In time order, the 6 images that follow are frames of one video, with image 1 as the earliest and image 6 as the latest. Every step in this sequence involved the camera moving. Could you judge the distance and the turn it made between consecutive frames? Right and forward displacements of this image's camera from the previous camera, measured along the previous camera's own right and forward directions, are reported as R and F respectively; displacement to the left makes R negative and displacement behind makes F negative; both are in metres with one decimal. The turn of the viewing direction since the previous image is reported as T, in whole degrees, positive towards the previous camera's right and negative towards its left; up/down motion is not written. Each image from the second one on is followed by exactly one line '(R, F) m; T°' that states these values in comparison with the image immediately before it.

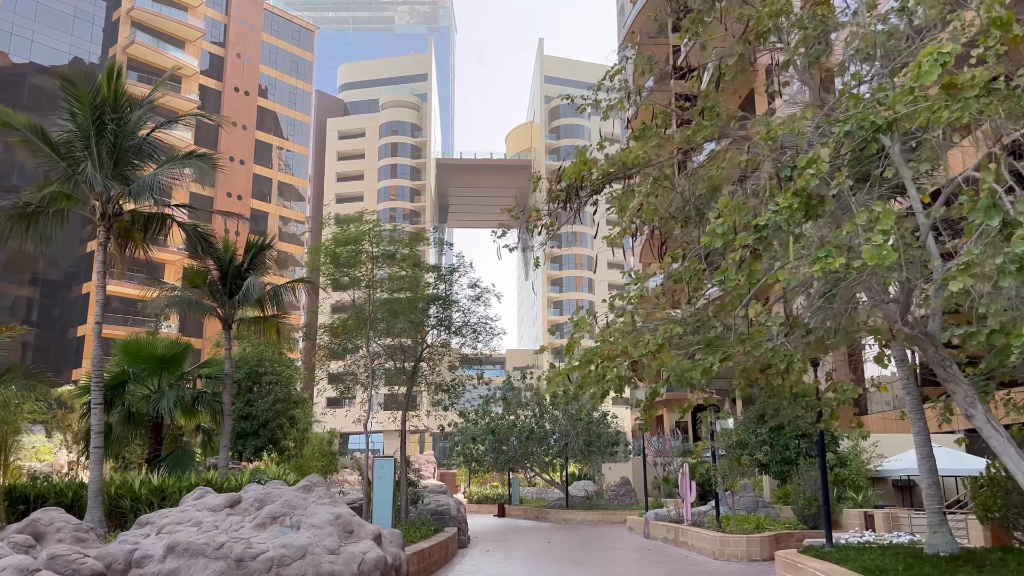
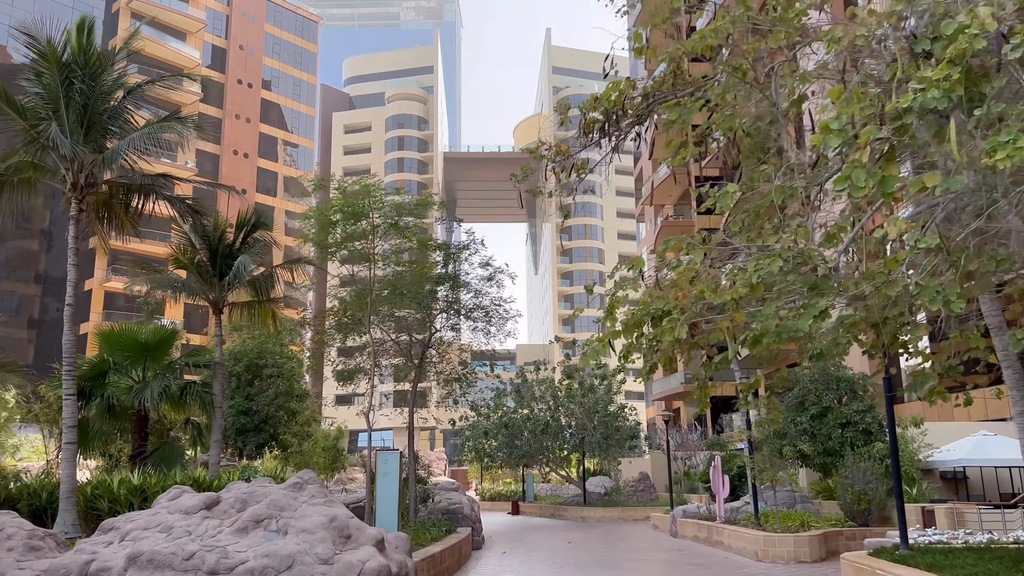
(-0.2, +1.5) m; -1°
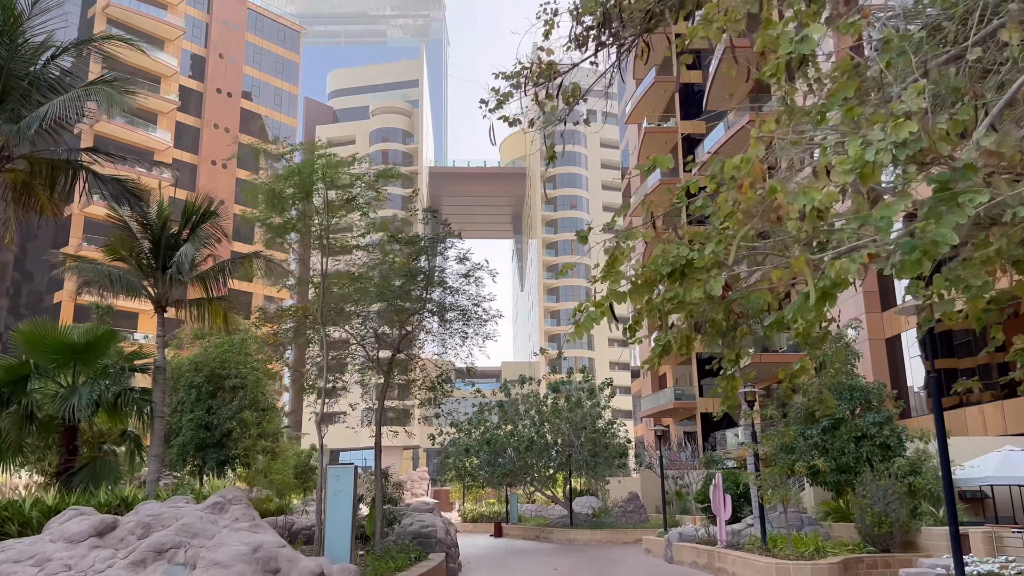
(+0.1, +1.7) m; +1°
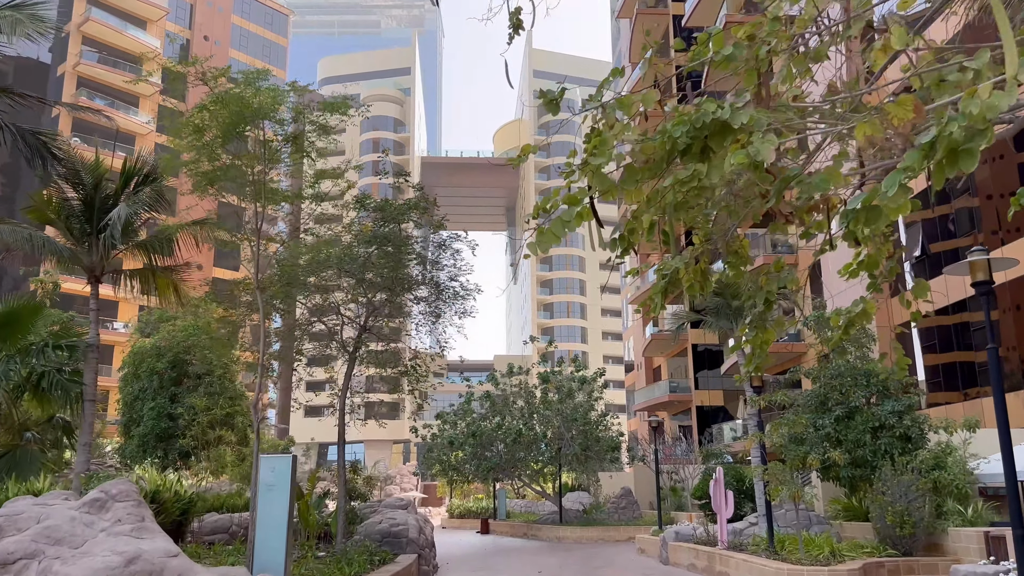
(+0.3, +1.6) m; 0°
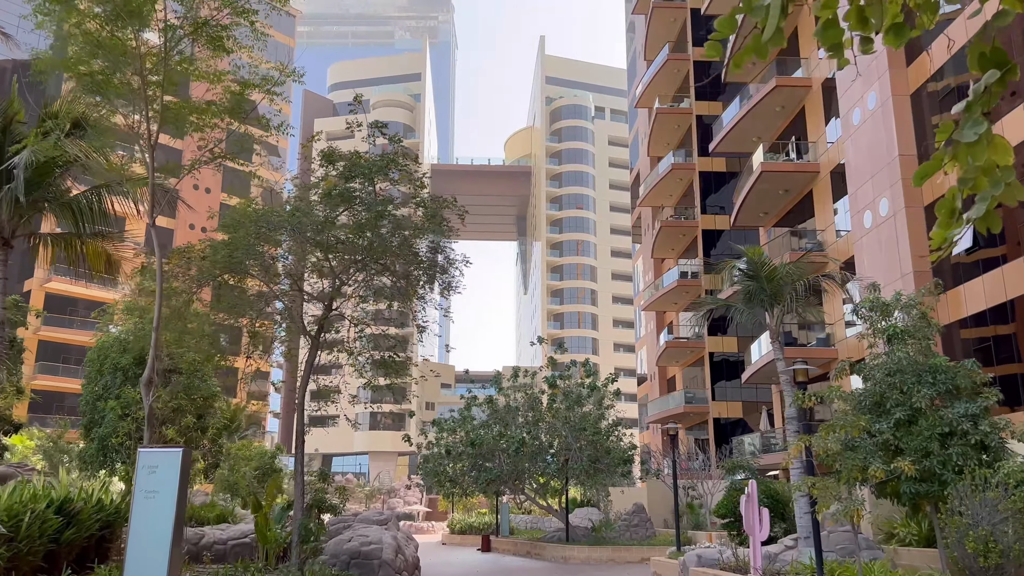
(+0.3, +2.3) m; -1°
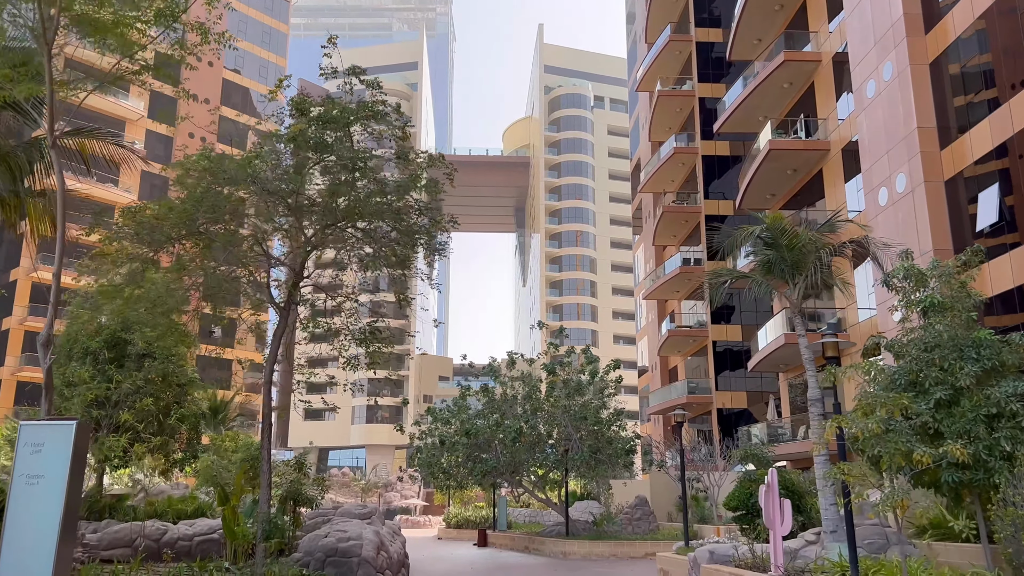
(+0.1, +1.3) m; 0°
